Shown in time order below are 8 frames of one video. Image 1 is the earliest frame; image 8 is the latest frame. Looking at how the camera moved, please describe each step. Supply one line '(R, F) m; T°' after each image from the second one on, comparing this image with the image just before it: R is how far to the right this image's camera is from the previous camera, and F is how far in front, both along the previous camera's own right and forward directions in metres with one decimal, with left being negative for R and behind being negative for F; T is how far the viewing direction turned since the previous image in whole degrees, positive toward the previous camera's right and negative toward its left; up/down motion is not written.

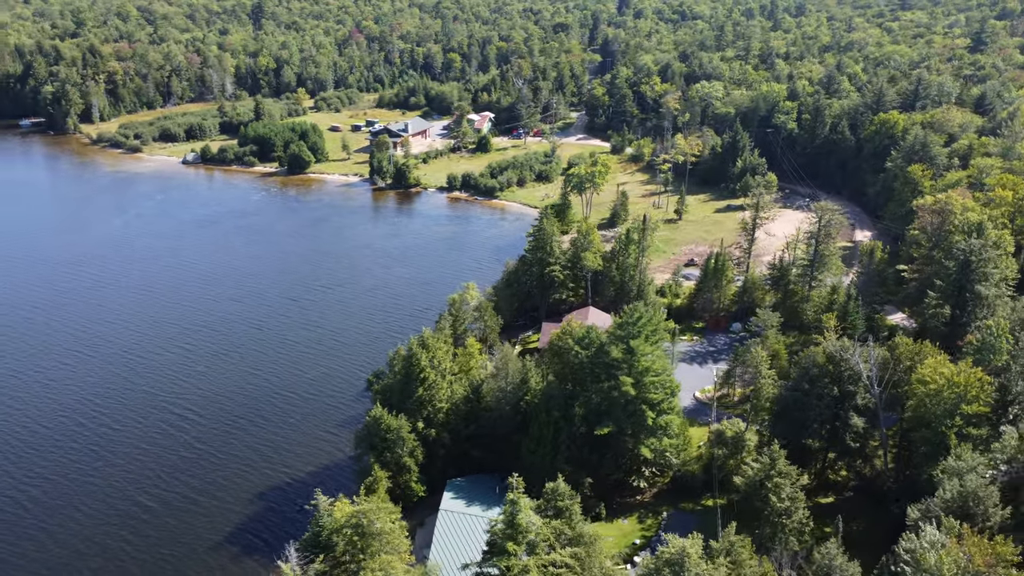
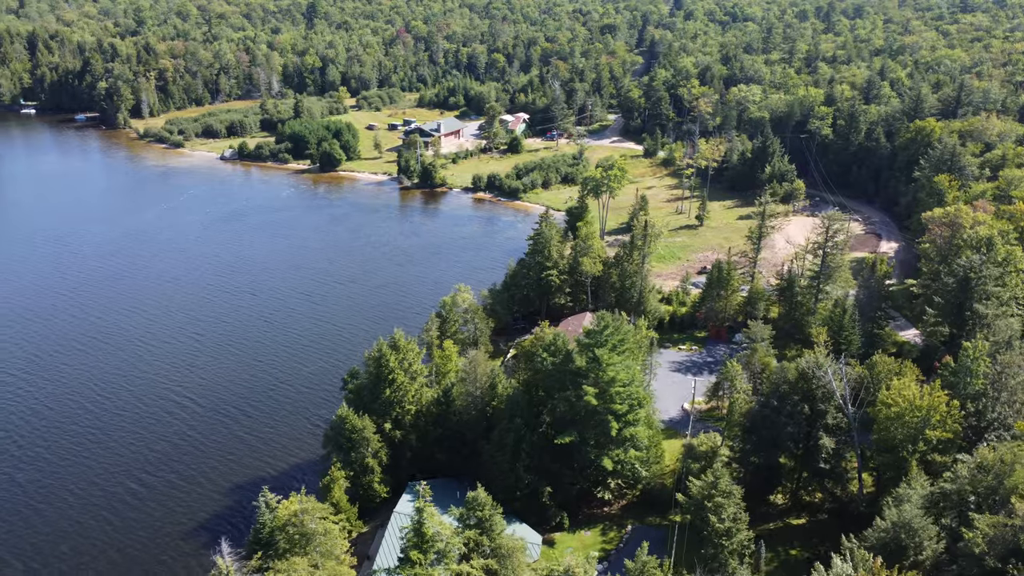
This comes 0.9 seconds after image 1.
(+4.5, +0.5) m; -4°
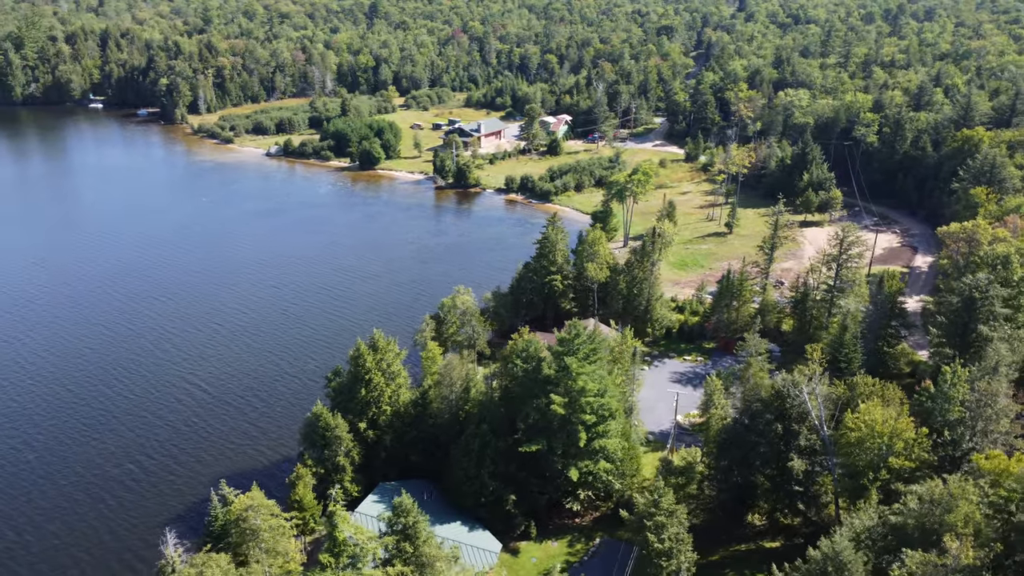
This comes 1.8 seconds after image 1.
(+4.5, +0.5) m; -5°
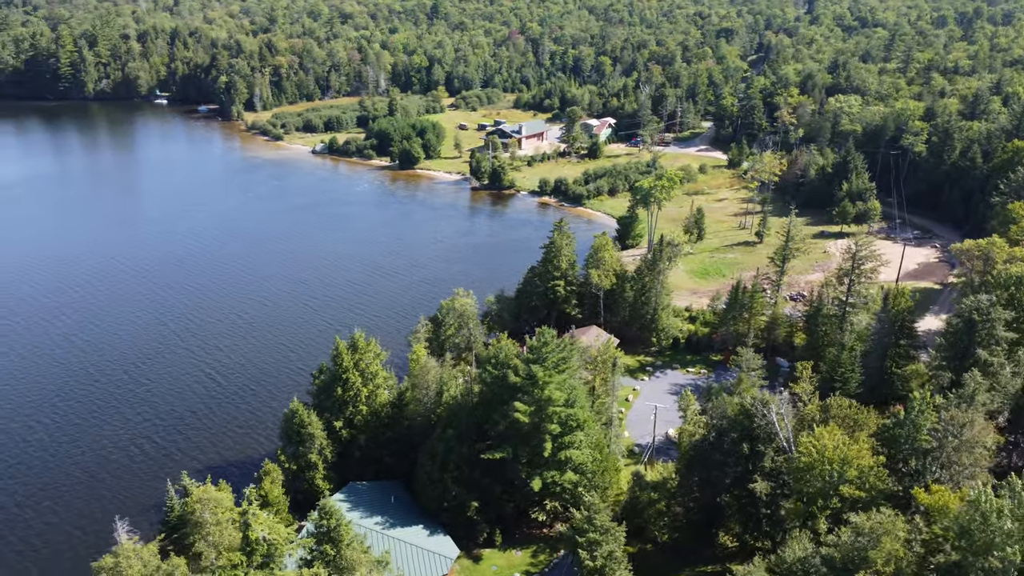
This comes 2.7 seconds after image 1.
(+4.6, +0.5) m; -5°
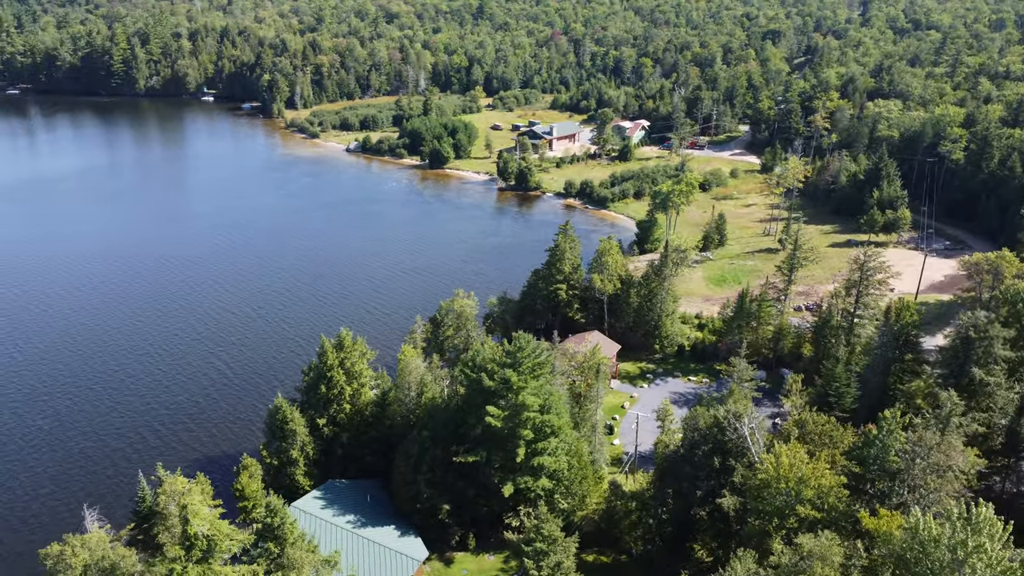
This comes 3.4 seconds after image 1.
(+3.4, +0.3) m; -3°
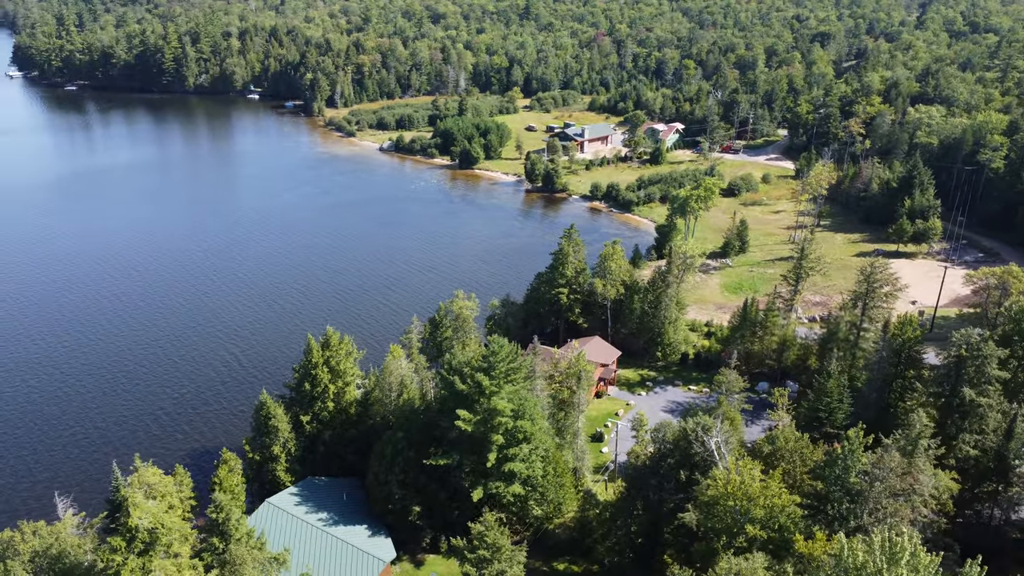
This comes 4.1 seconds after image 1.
(+3.5, +0.3) m; -4°
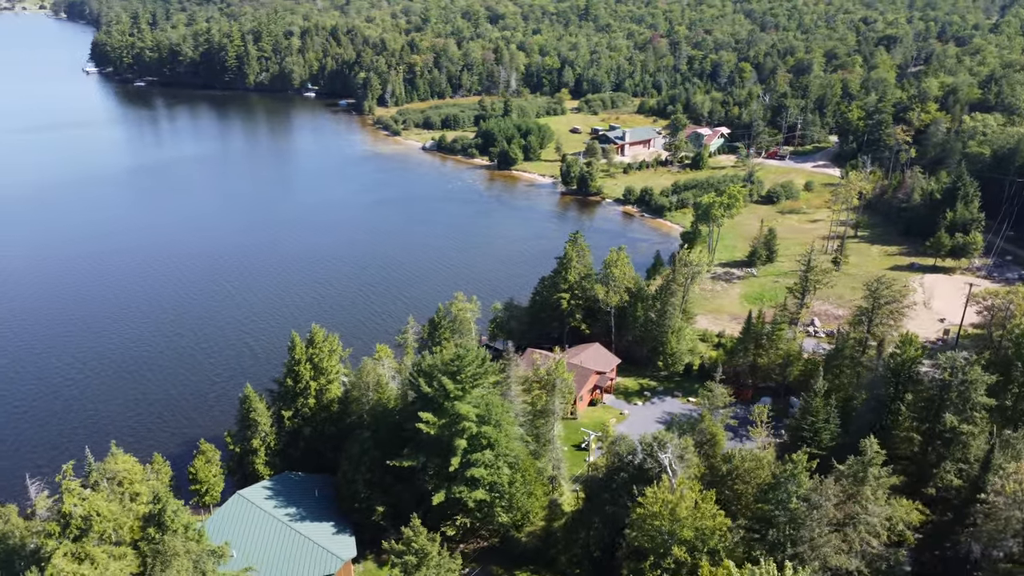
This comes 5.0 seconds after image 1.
(+4.5, +0.4) m; -5°
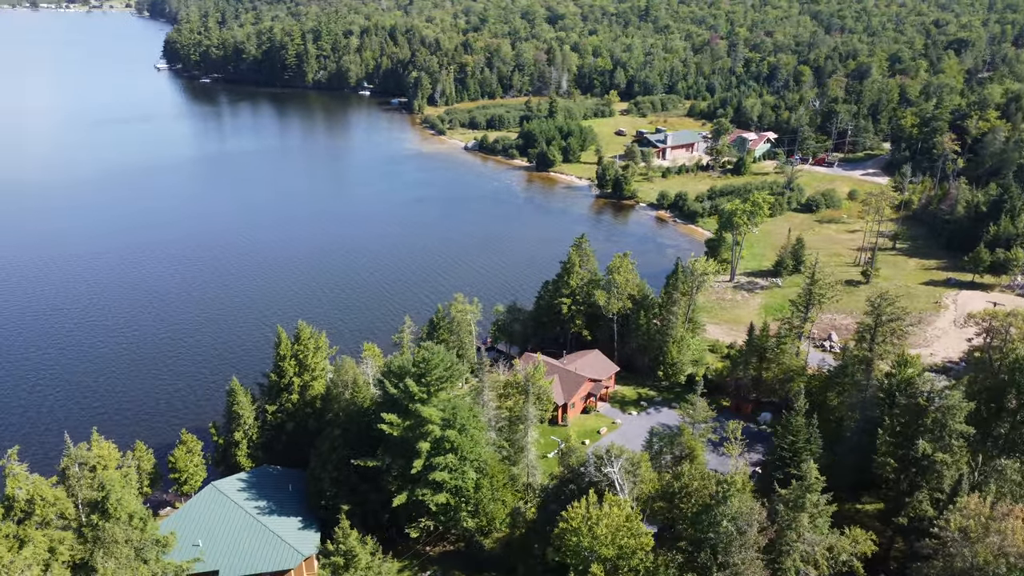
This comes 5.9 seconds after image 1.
(+4.5, +0.4) m; -5°
